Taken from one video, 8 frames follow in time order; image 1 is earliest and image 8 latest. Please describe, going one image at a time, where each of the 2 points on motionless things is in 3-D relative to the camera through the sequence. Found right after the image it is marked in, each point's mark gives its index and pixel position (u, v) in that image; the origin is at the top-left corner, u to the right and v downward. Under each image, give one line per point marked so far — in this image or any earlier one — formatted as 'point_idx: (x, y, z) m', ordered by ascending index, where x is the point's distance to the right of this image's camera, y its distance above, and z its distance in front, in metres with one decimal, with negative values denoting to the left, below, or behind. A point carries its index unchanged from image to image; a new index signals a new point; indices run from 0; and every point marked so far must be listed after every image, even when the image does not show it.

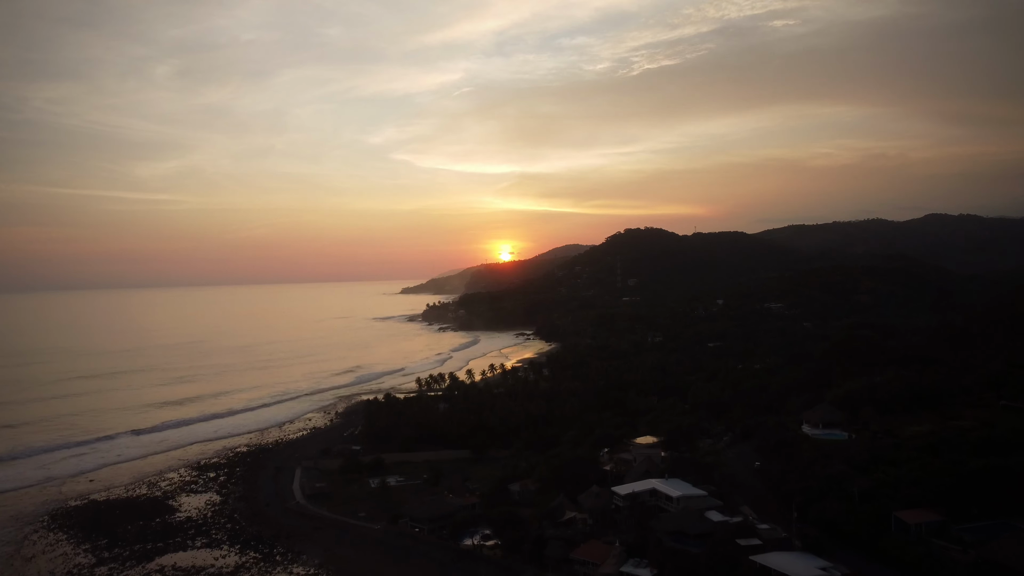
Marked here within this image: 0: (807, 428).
0: (+7.6, -3.6, +15.3) m
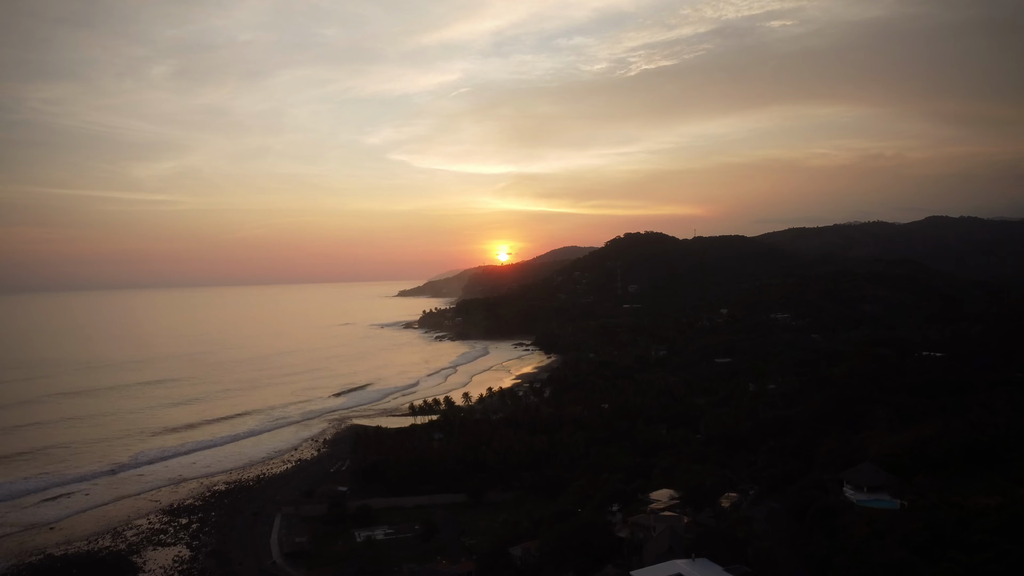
0: (+7.6, -4.6, +13.5) m
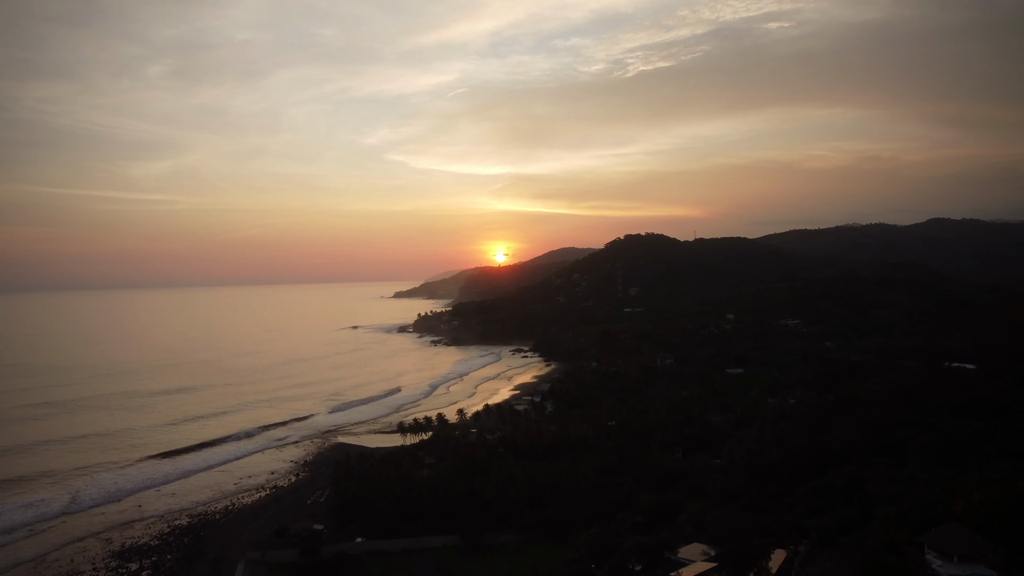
0: (+7.7, -4.9, +10.8) m
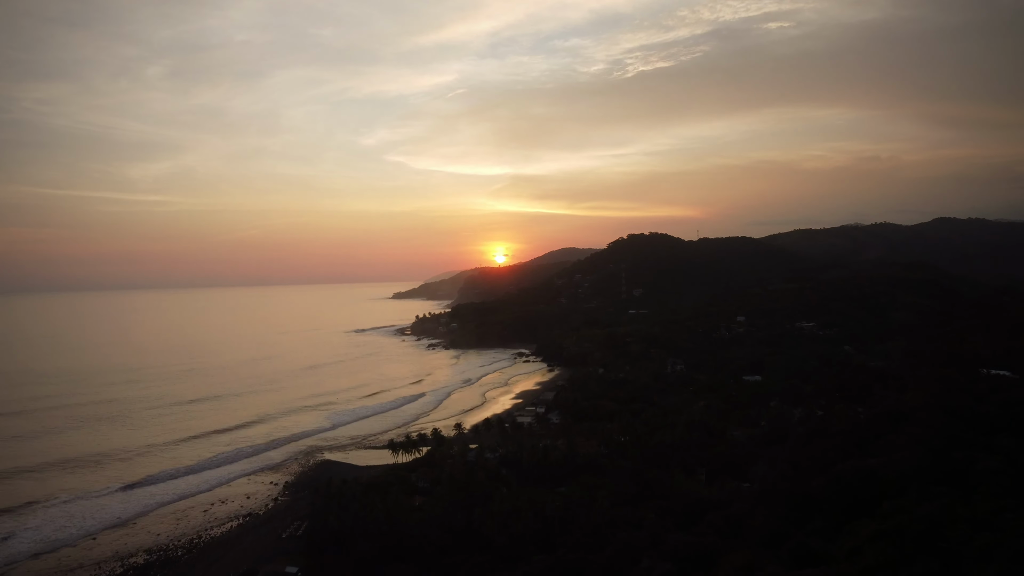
0: (+7.8, -5.0, +8.2) m
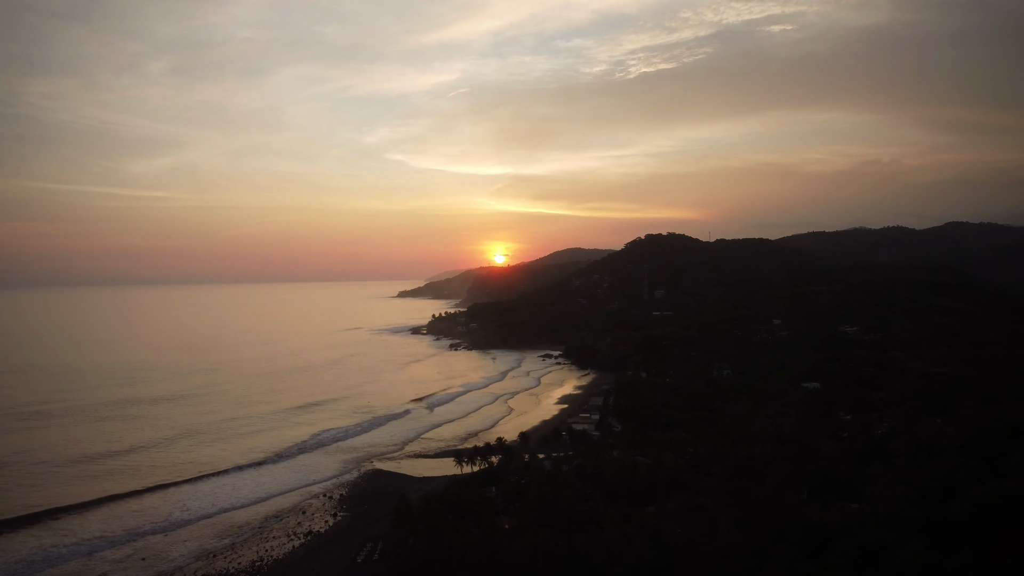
0: (+10.7, -5.1, +6.3) m
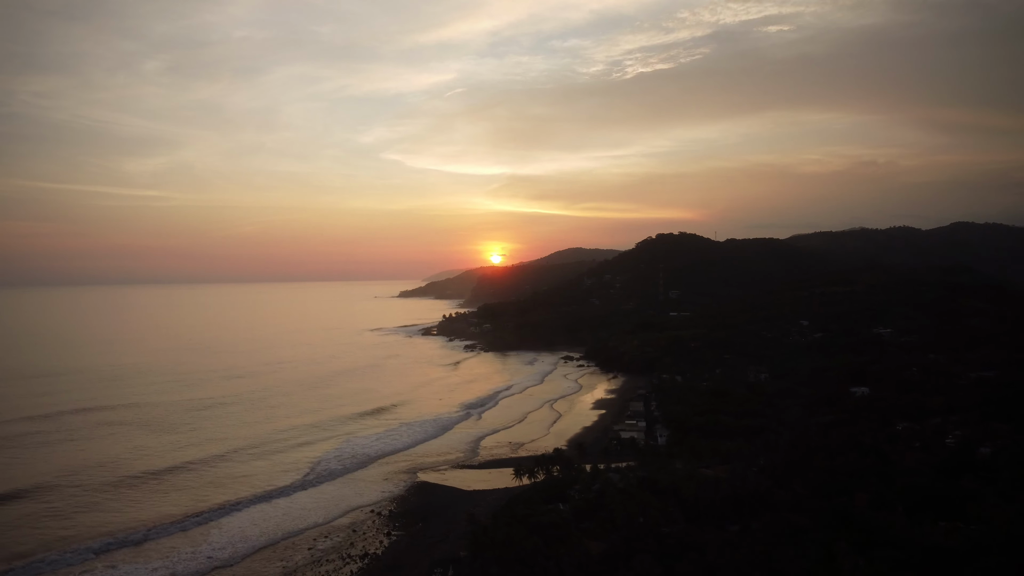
0: (+13.1, -5.1, +4.9) m
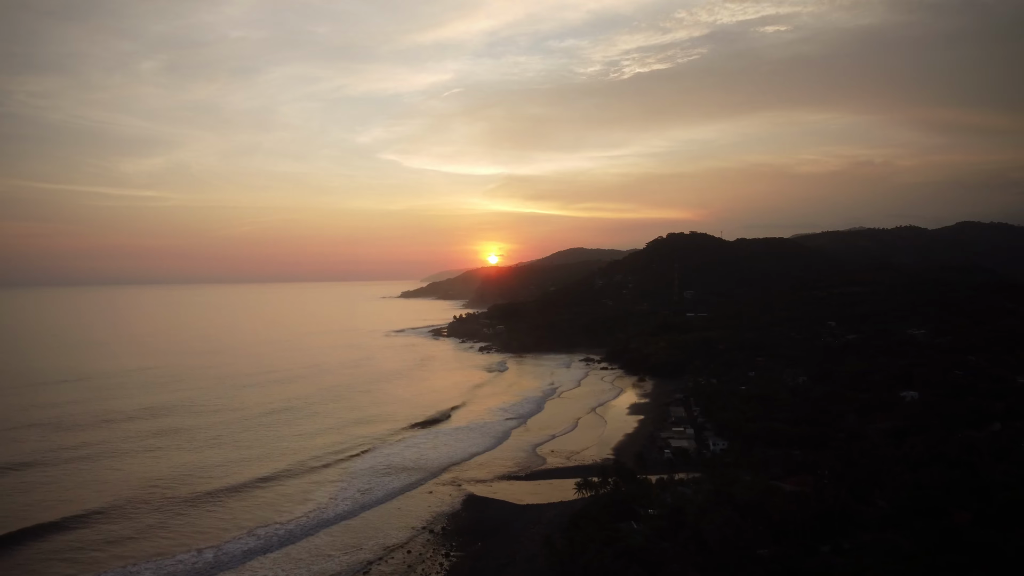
0: (+15.2, -5.1, +3.5) m
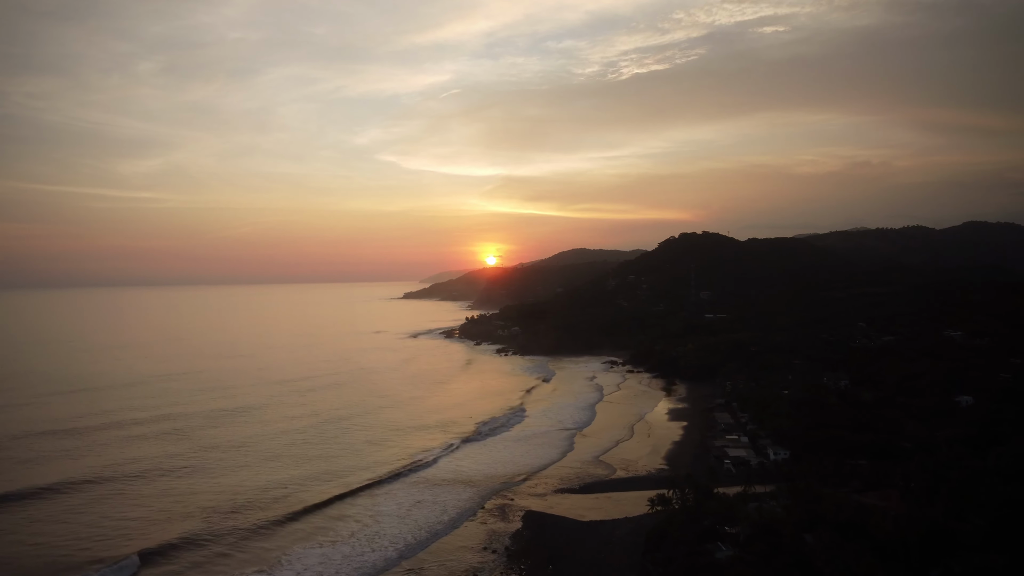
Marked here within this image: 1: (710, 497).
0: (+17.4, -5.1, +2.1) m
1: (+6.3, -6.8, +19.1) m
